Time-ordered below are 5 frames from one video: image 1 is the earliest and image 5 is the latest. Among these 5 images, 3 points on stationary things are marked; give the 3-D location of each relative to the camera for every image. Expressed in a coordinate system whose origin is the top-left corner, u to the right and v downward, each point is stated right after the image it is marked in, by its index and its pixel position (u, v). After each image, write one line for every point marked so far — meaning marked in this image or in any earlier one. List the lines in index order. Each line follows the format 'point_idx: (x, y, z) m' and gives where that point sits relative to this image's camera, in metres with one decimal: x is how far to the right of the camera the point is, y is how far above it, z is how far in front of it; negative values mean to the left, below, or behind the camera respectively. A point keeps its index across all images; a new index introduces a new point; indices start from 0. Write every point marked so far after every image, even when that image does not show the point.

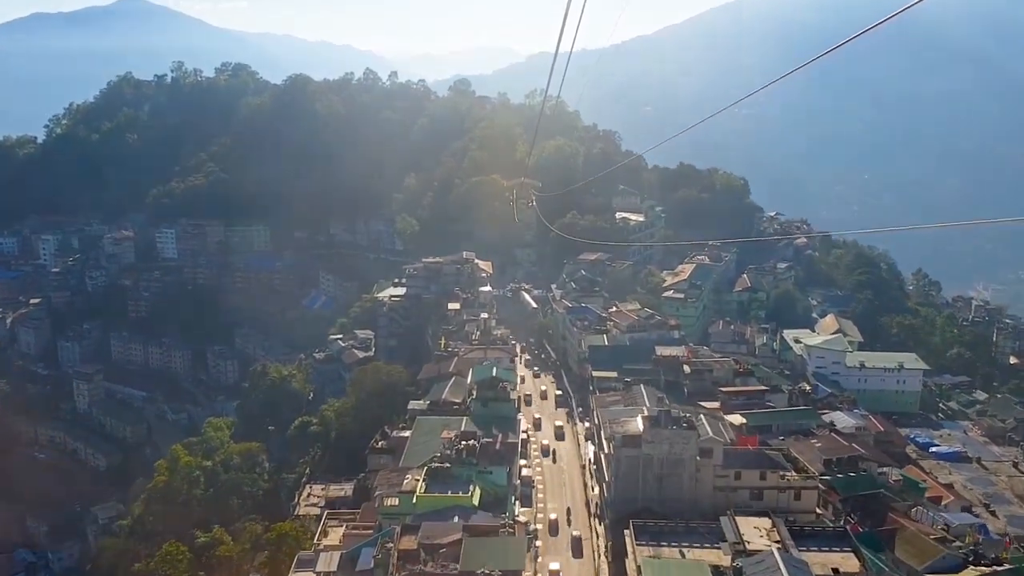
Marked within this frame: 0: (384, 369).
0: (-2.6, -1.6, +18.2) m
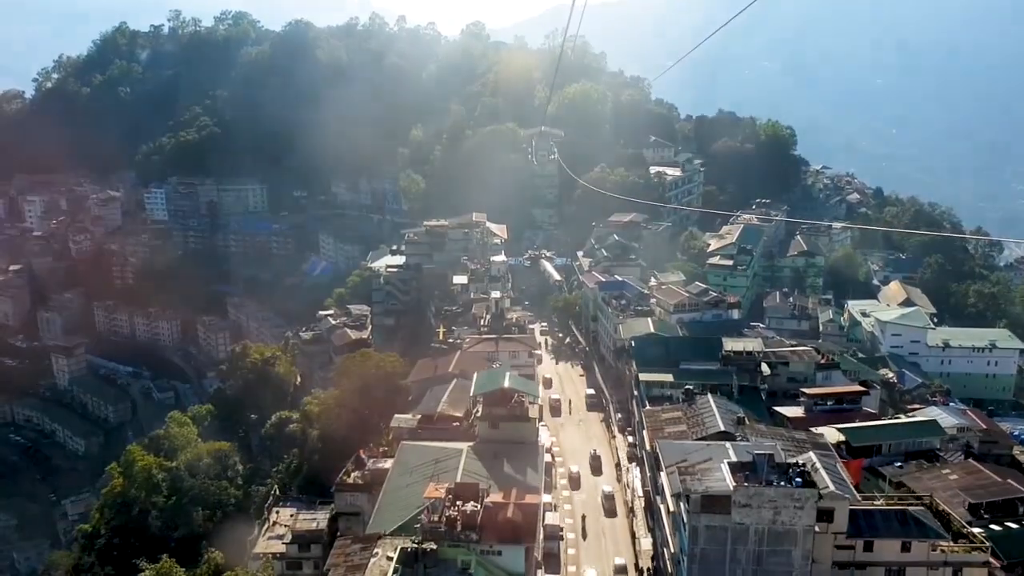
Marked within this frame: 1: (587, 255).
0: (-2.3, -1.1, +15.0) m
1: (+1.6, +0.6, +19.4) m
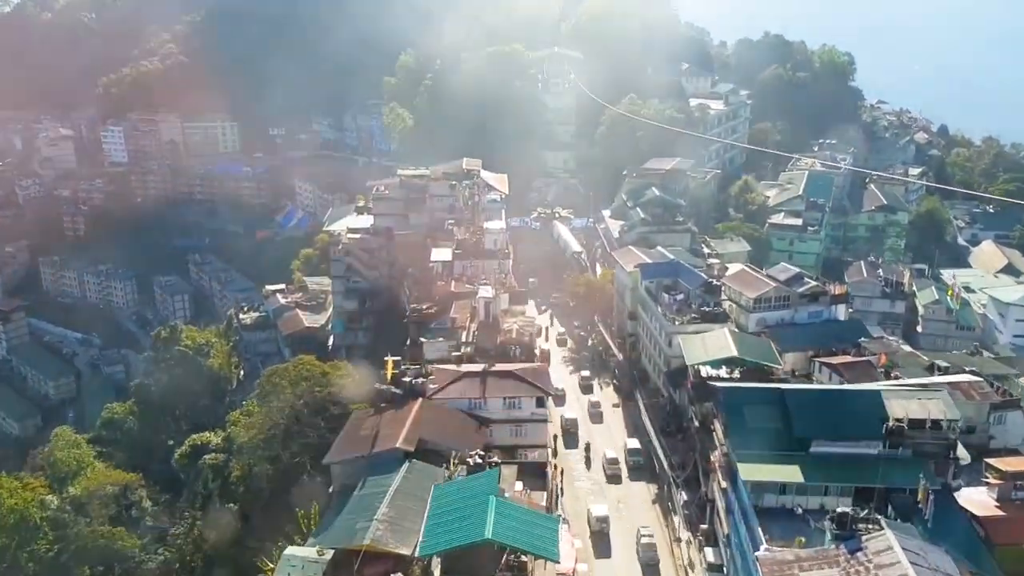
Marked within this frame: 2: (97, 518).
0: (-2.2, -0.9, +10.5) m
1: (+1.6, +1.1, +14.8) m
2: (-5.4, -3.0, +12.1) m
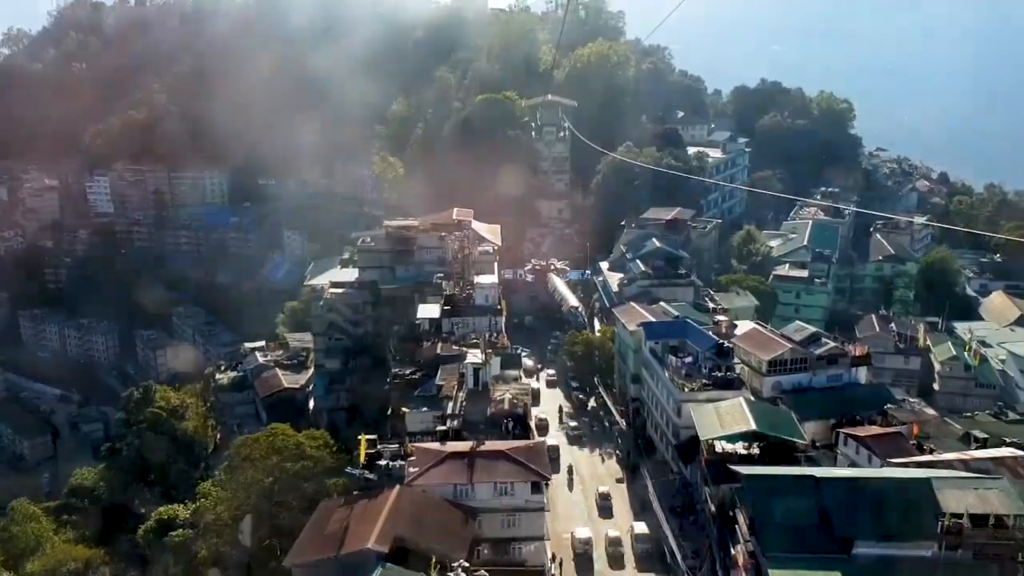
0: (-2.3, -1.6, +9.7) m
1: (+1.5, +0.3, +14.0) m
2: (-5.4, -3.7, +11.1) m
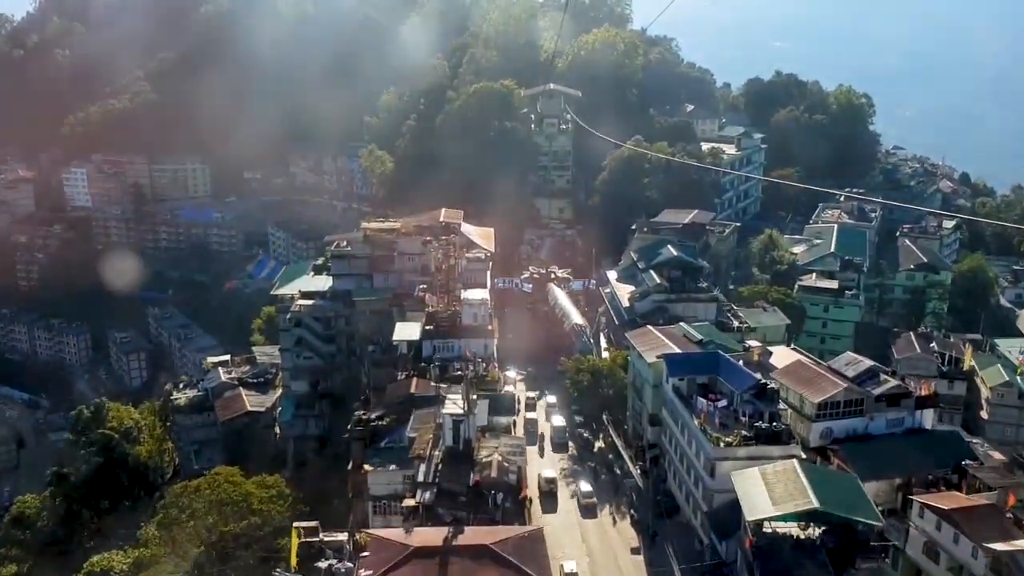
0: (-2.4, -1.7, +8.1) m
1: (+1.4, +0.1, +12.4) m
2: (-5.5, -3.8, +9.6) m
